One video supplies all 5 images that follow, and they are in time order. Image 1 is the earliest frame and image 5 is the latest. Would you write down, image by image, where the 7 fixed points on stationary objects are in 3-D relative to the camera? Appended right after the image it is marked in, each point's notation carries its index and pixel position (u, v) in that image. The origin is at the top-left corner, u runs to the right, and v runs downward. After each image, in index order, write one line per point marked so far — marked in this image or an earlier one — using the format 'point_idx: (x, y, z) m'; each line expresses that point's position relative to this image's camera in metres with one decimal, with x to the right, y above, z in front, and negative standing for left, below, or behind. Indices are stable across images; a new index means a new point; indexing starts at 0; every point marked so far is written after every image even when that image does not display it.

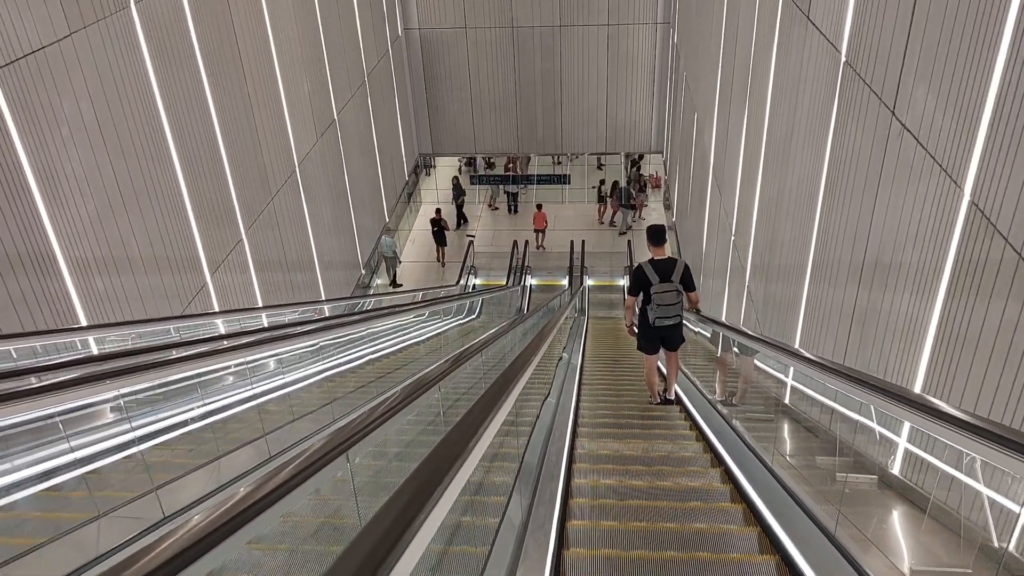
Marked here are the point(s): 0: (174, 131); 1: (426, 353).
0: (-2.2, +1.0, +6.1) m
1: (-0.7, -0.6, +8.0) m
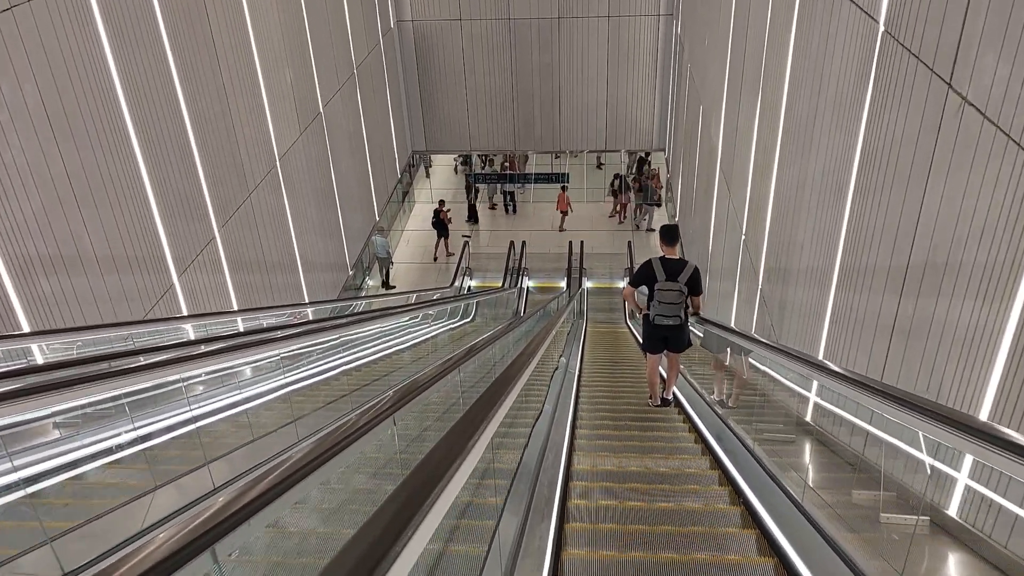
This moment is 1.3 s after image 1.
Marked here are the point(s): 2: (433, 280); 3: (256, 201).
0: (-2.3, +1.0, +5.6) m
1: (-0.8, -0.6, +7.5) m
2: (-1.3, +0.1, +15.1) m
3: (-2.1, +0.7, +7.5) m
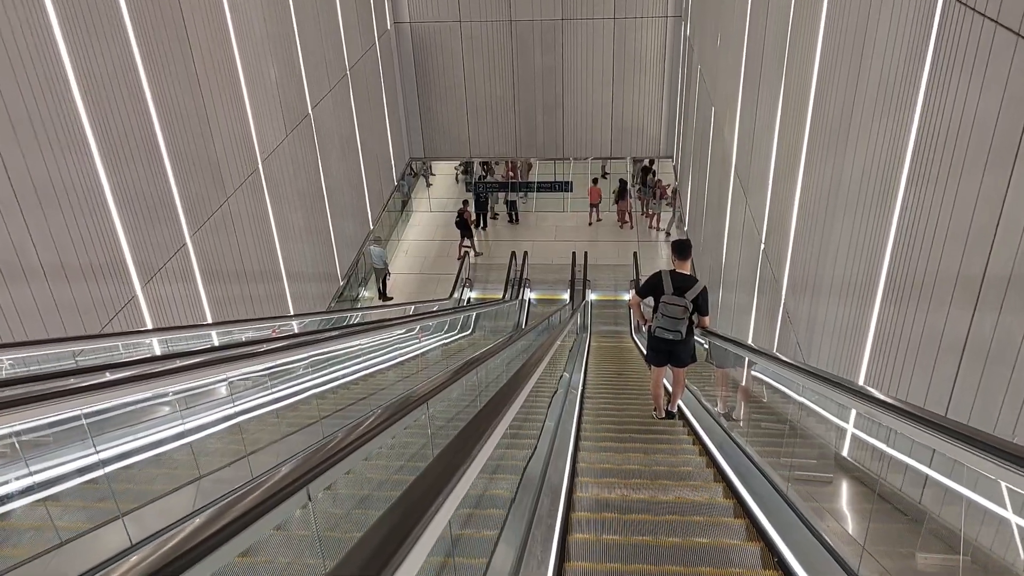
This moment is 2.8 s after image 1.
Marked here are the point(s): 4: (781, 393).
0: (-2.3, +0.9, +5.1) m
1: (-0.8, -0.7, +7.0) m
2: (-1.2, 0.0, +14.6) m
3: (-2.1, +0.6, +7.0) m
4: (+1.2, -0.5, +4.3) m
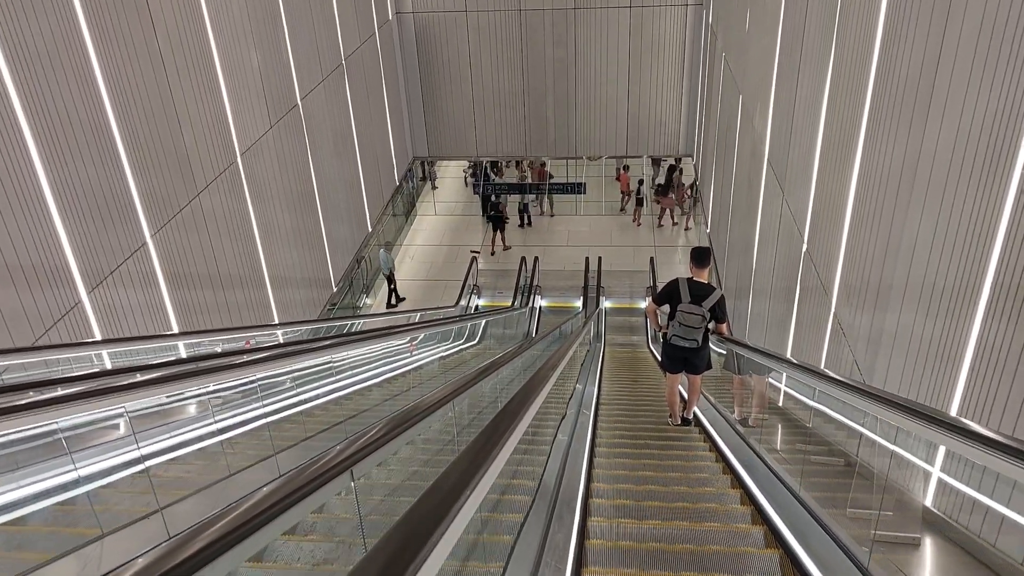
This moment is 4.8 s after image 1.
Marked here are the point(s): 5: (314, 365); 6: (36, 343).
0: (-2.3, +0.9, +4.4) m
1: (-0.8, -0.7, +6.2) m
2: (-1.1, -0.1, +13.9) m
3: (-2.0, +0.6, +6.2) m
4: (+1.2, -0.5, +3.6) m
5: (-1.3, -0.5, +5.9) m
6: (-2.2, -0.3, +4.3) m
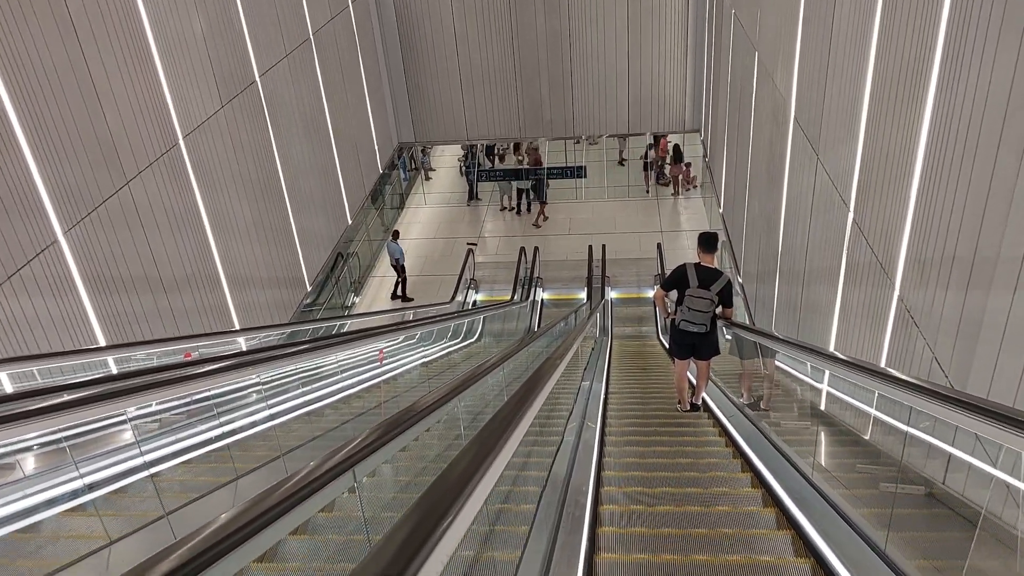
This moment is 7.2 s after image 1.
0: (-2.4, +0.9, +3.5) m
1: (-0.8, -0.7, +5.3) m
2: (-1.1, -0.1, +13.0) m
3: (-2.1, +0.5, +5.4) m
4: (+1.2, -0.4, +2.7) m
5: (-1.3, -0.5, +5.0) m
6: (-2.3, -0.3, +3.4) m
